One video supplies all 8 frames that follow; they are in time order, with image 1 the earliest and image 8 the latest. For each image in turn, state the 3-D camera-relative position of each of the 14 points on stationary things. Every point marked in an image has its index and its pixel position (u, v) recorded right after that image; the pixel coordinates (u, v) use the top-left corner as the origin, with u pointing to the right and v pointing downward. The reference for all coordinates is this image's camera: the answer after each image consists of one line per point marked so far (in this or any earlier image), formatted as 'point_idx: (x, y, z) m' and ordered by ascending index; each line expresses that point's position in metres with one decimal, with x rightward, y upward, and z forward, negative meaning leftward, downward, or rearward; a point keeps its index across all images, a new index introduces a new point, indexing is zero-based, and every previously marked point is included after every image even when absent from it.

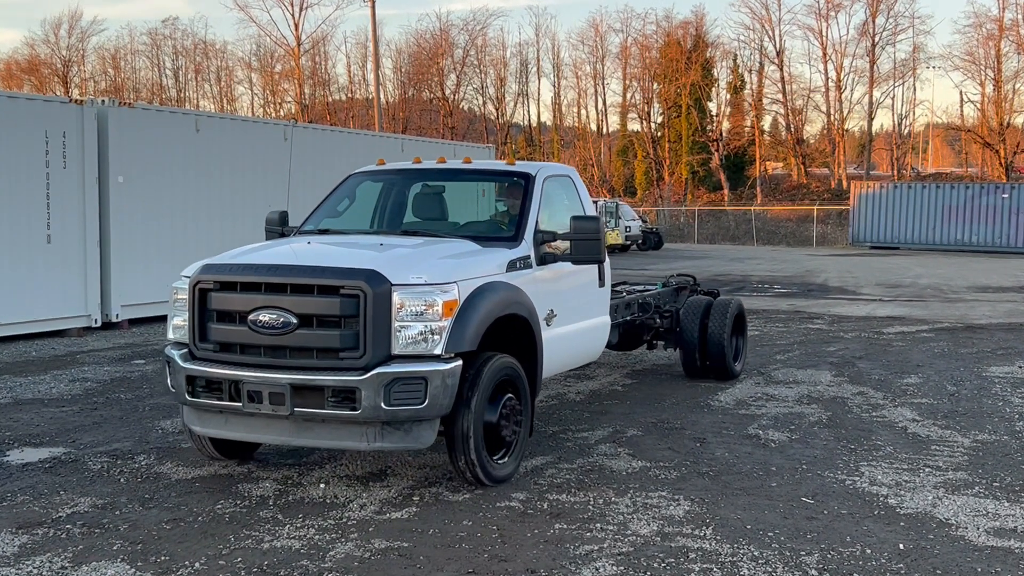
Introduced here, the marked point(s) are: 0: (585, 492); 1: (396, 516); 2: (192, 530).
0: (+0.5, -1.2, +4.5) m
1: (-0.6, -1.3, +4.3) m
2: (-1.7, -1.3, +4.1) m
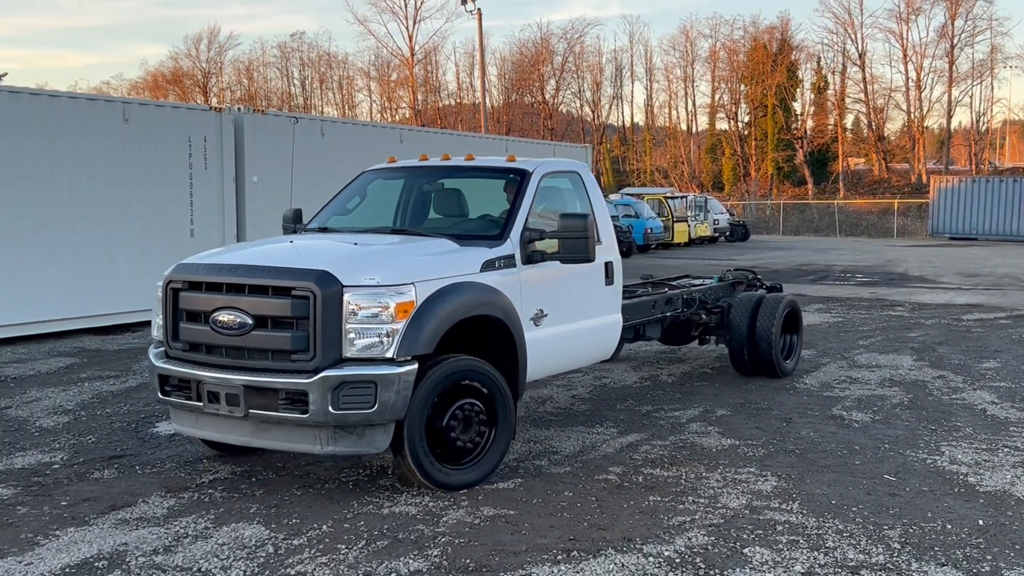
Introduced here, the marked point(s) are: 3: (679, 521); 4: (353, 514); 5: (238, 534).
0: (+1.1, -1.1, +4.8) m
1: (0.0, -1.2, +4.6) m
2: (-1.1, -1.2, +4.5) m
3: (+0.9, -1.3, +4.2) m
4: (-0.9, -1.3, +4.3) m
5: (-1.5, -1.3, +4.1) m
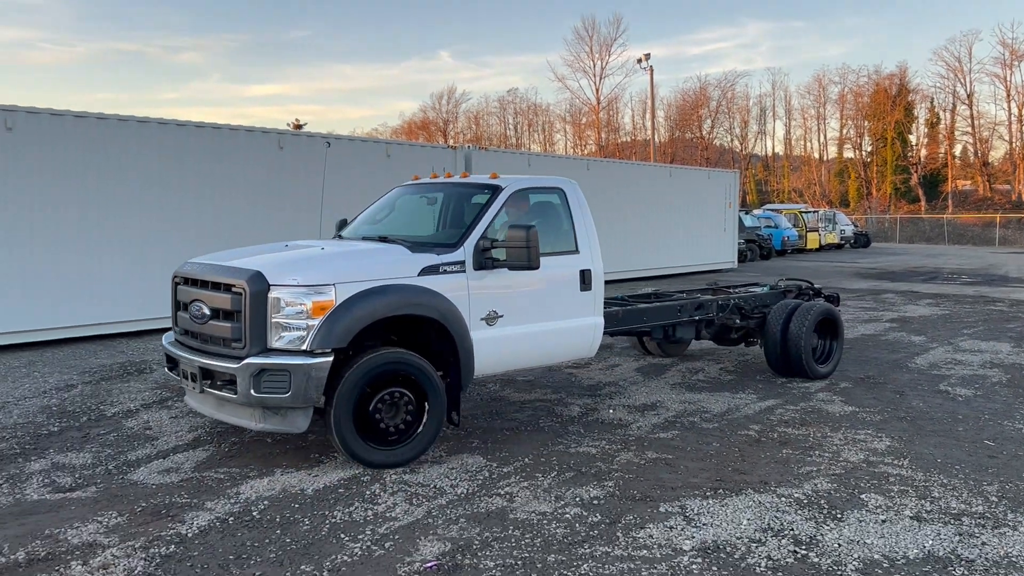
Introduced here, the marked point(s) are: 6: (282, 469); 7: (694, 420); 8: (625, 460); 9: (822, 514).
0: (+2.3, -1.1, +5.9) m
1: (+1.2, -1.2, +5.9) m
2: (+0.1, -1.2, +5.9) m
3: (+2.1, -1.3, +5.3) m
4: (+0.3, -1.2, +5.7) m
5: (-0.3, -1.2, +5.6) m
6: (-1.5, -1.2, +5.3) m
7: (+1.5, -1.1, +6.2) m
8: (+0.8, -1.3, +5.5) m
9: (+2.0, -1.4, +4.8) m
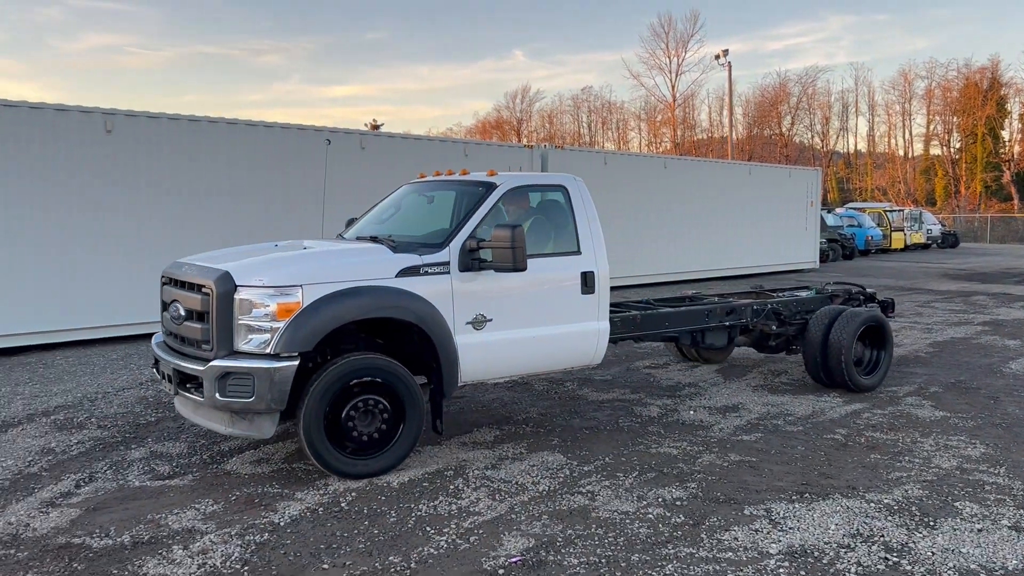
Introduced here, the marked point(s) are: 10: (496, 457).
0: (+2.9, -1.1, +5.8) m
1: (+1.8, -1.2, +5.8) m
2: (+0.7, -1.1, +5.9) m
3: (+2.7, -1.3, +5.2) m
4: (+0.9, -1.2, +5.7) m
5: (+0.3, -1.2, +5.6) m
6: (-0.9, -1.2, +5.4) m
7: (+2.1, -1.1, +6.1) m
8: (+1.4, -1.3, +5.4) m
9: (+2.5, -1.4, +4.6) m
10: (0.0, -1.2, +5.6) m
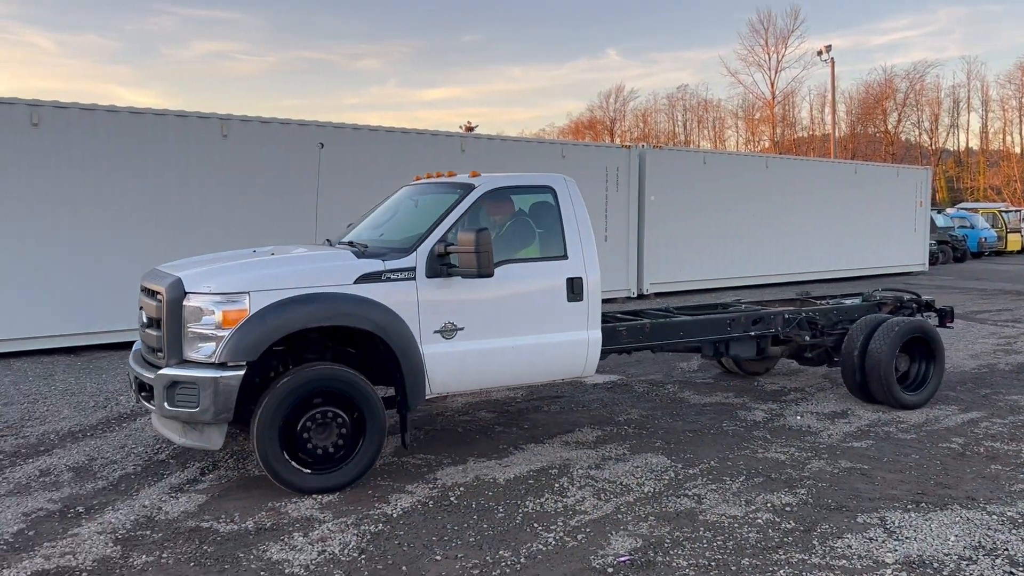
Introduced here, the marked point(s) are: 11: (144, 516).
0: (+3.7, -1.1, +5.5) m
1: (+2.5, -1.2, +5.6) m
2: (+1.5, -1.2, +5.8) m
3: (+3.4, -1.3, +4.9) m
4: (+1.6, -1.2, +5.6) m
5: (+1.0, -1.2, +5.5) m
6: (-0.2, -1.2, +5.4) m
7: (+2.9, -1.1, +5.9) m
8: (+2.1, -1.3, +5.3) m
9: (+3.1, -1.5, +4.4) m
10: (+0.7, -1.2, +5.5) m
11: (-2.1, -1.3, +4.4) m
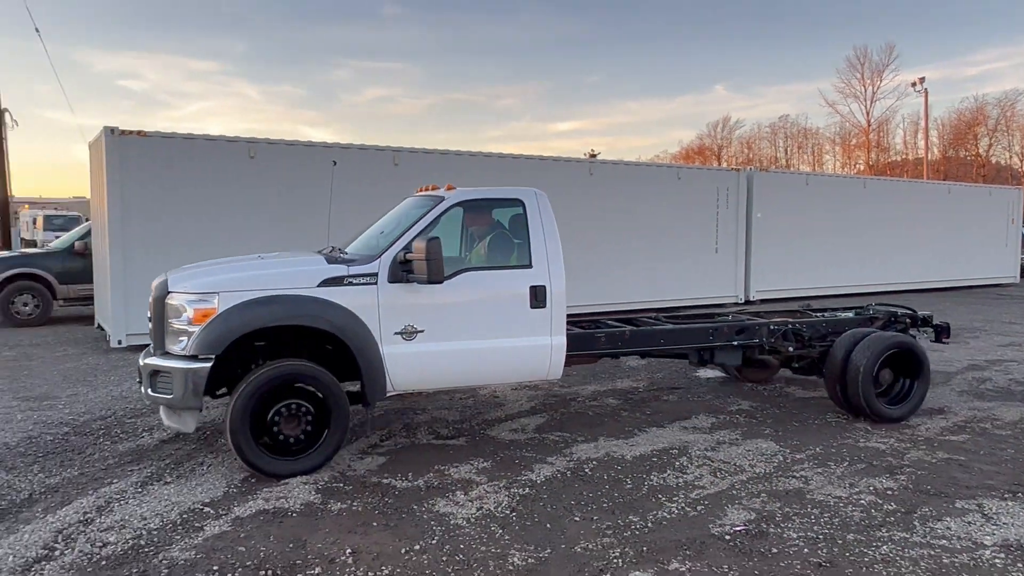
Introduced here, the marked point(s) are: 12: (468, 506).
0: (+4.6, -1.2, +5.8) m
1: (+3.5, -1.3, +6.0) m
2: (+2.4, -1.2, +6.3) m
3: (+4.3, -1.4, +5.3) m
4: (+2.6, -1.3, +6.1) m
5: (+2.0, -1.3, +6.1) m
6: (+0.8, -1.2, +6.1) m
7: (+3.9, -1.2, +6.3) m
8: (+3.1, -1.3, +5.7) m
9: (+4.0, -1.5, +4.7) m
10: (+1.7, -1.3, +6.1) m
11: (-1.2, -1.3, +5.2) m
12: (-0.3, -1.4, +4.9) m
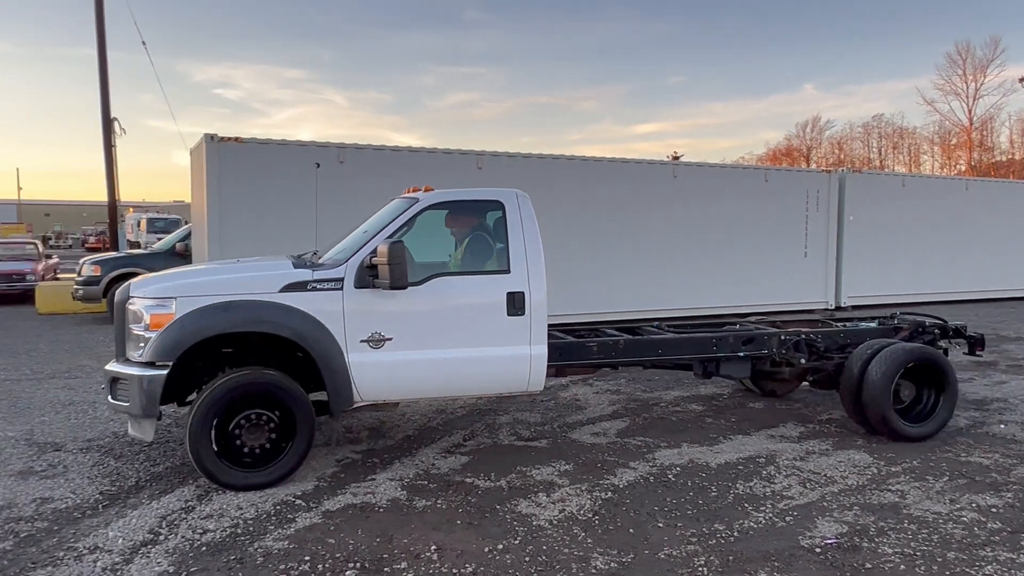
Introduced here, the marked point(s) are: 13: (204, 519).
0: (+5.2, -1.3, +5.3) m
1: (+4.1, -1.3, +5.7) m
2: (+3.1, -1.3, +6.1) m
3: (+4.8, -1.4, +4.8) m
4: (+3.3, -1.3, +5.8) m
5: (+2.6, -1.3, +5.9) m
6: (+1.4, -1.3, +6.0) m
7: (+4.6, -1.3, +5.9) m
8: (+3.7, -1.4, +5.4) m
9: (+4.5, -1.5, +4.3) m
10: (+2.3, -1.3, +5.9) m
11: (-0.7, -1.3, +5.3) m
12: (+0.2, -1.4, +4.9) m
13: (-1.9, -1.4, +4.5) m
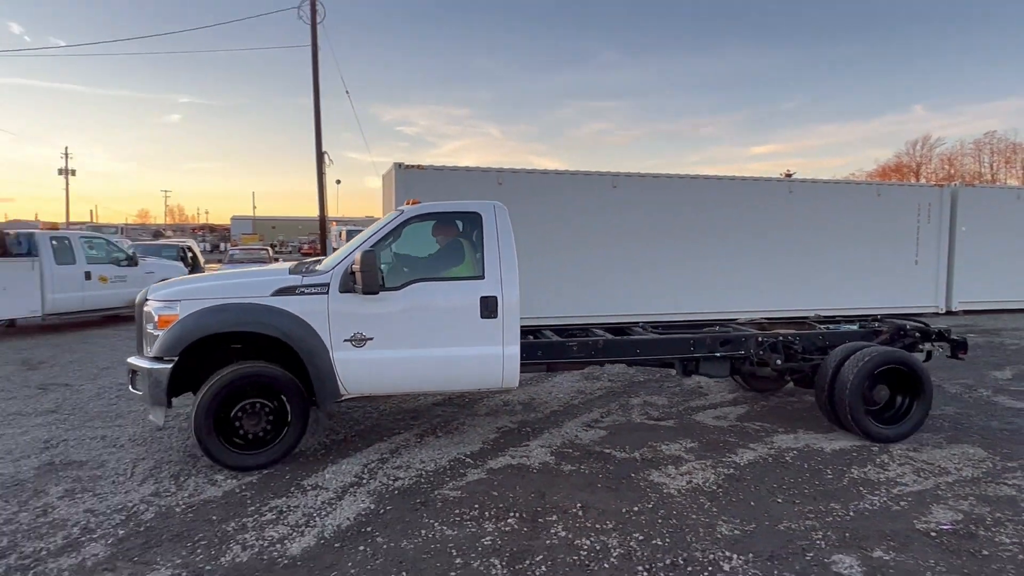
0: (+6.2, -1.3, +5.4) m
1: (+5.2, -1.3, +5.9) m
2: (+4.3, -1.3, +6.4) m
3: (+5.8, -1.4, +4.9) m
4: (+4.4, -1.4, +6.1) m
5: (+3.7, -1.4, +6.3) m
6: (+2.5, -1.3, +6.6) m
7: (+5.6, -1.3, +6.0) m
8: (+4.7, -1.4, +5.6) m
9: (+5.4, -1.5, +4.5) m
10: (+3.4, -1.3, +6.4) m
11: (+0.4, -1.3, +6.2) m
12: (+1.2, -1.4, +5.6) m
13: (-0.9, -1.4, +5.5) m
